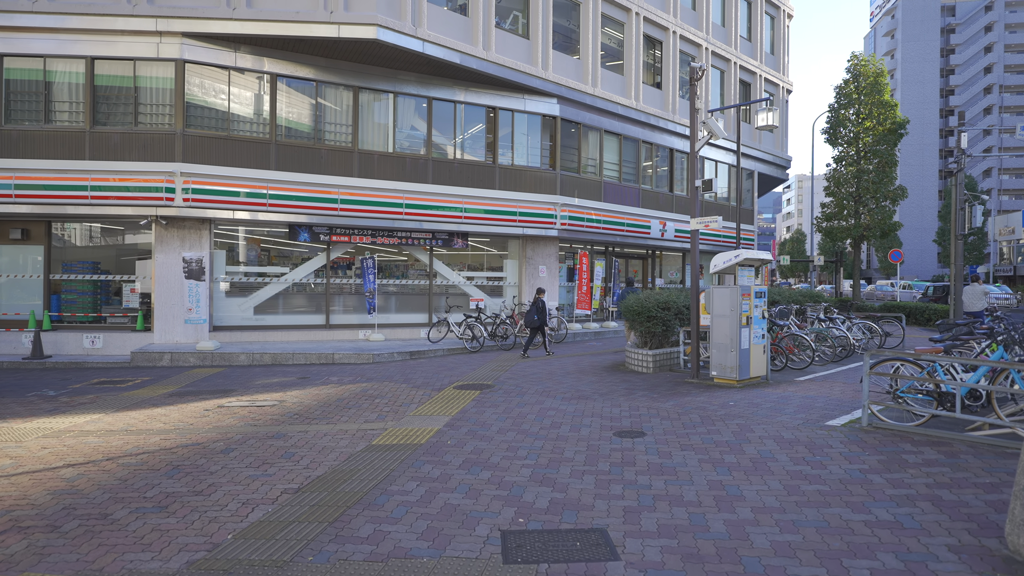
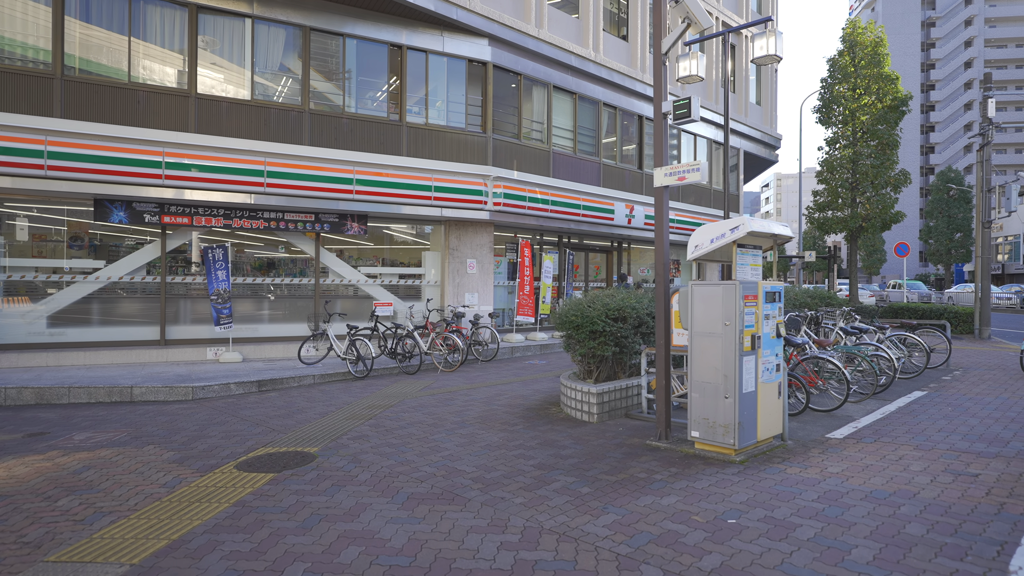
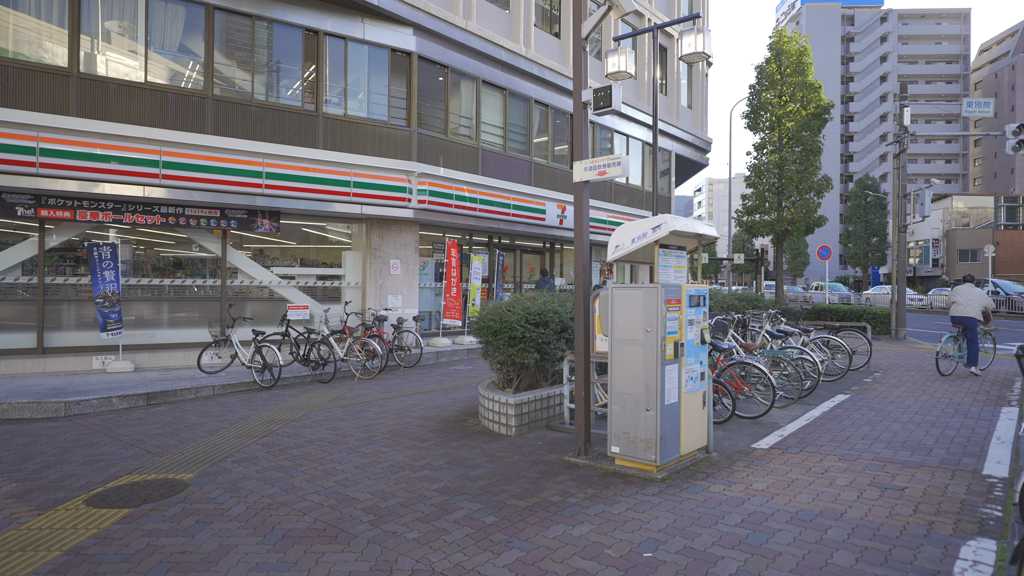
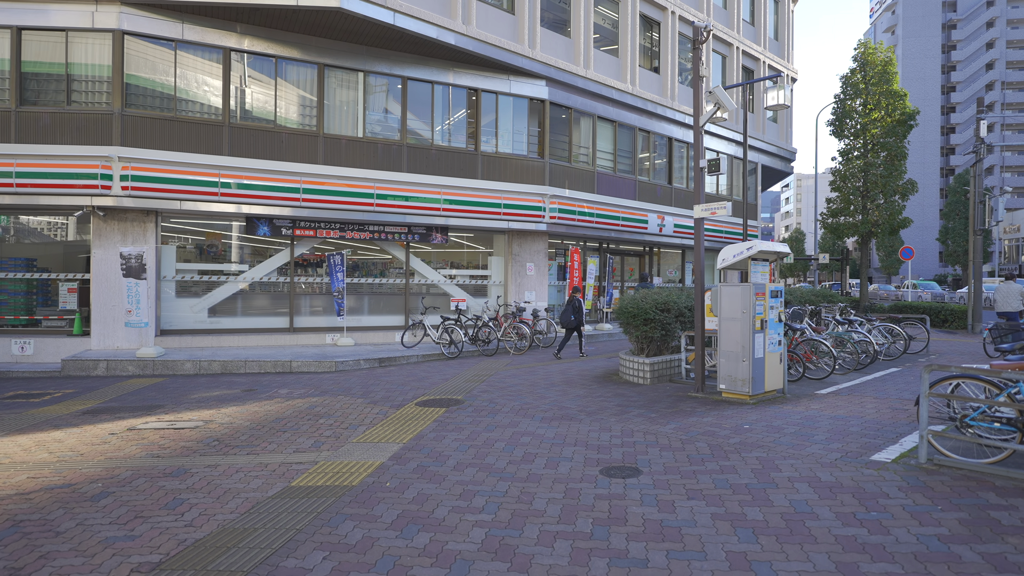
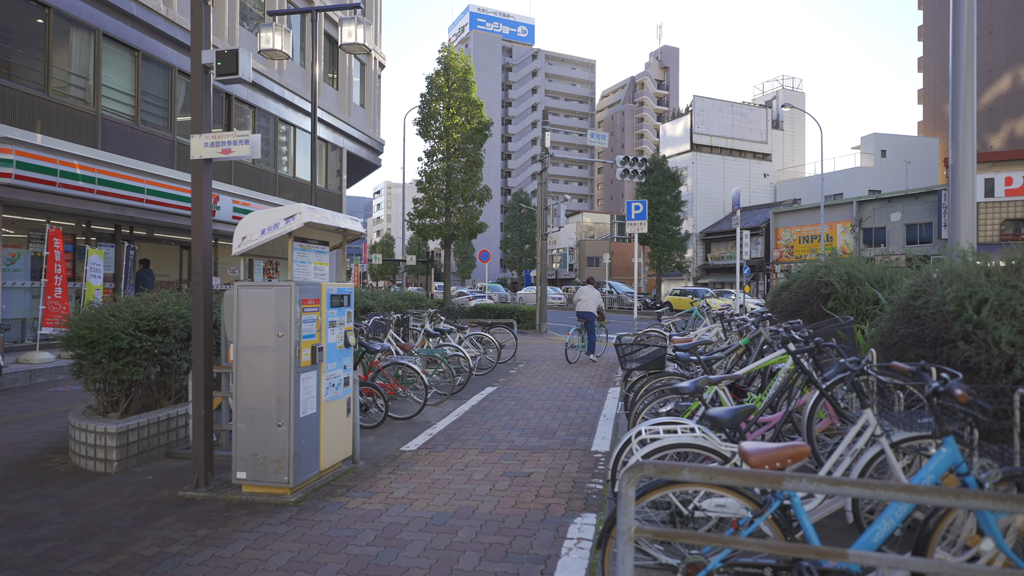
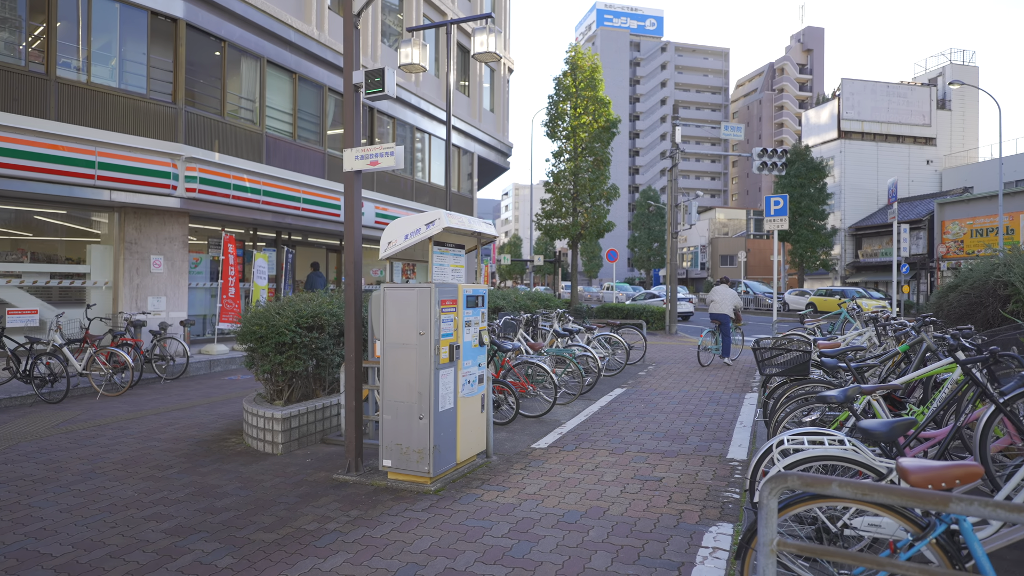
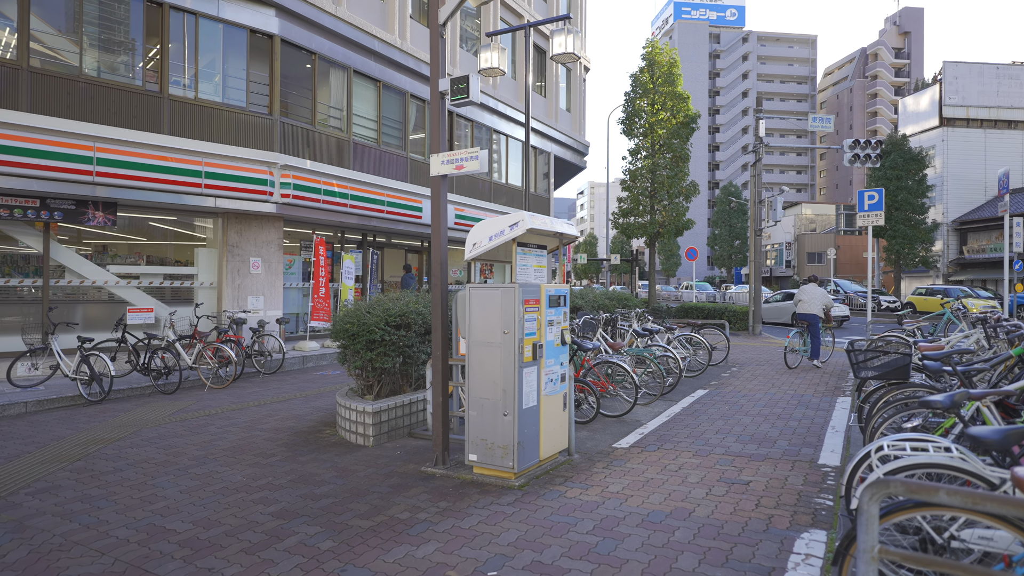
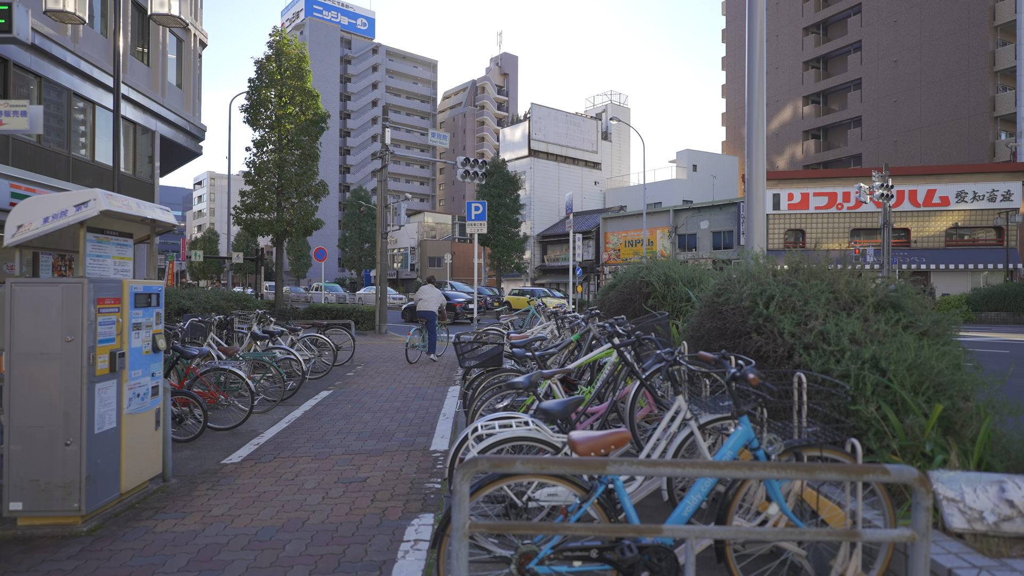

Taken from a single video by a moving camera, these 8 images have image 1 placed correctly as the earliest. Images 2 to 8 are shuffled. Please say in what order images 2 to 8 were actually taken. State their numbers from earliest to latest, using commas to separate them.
4, 2, 3, 7, 6, 5, 8
